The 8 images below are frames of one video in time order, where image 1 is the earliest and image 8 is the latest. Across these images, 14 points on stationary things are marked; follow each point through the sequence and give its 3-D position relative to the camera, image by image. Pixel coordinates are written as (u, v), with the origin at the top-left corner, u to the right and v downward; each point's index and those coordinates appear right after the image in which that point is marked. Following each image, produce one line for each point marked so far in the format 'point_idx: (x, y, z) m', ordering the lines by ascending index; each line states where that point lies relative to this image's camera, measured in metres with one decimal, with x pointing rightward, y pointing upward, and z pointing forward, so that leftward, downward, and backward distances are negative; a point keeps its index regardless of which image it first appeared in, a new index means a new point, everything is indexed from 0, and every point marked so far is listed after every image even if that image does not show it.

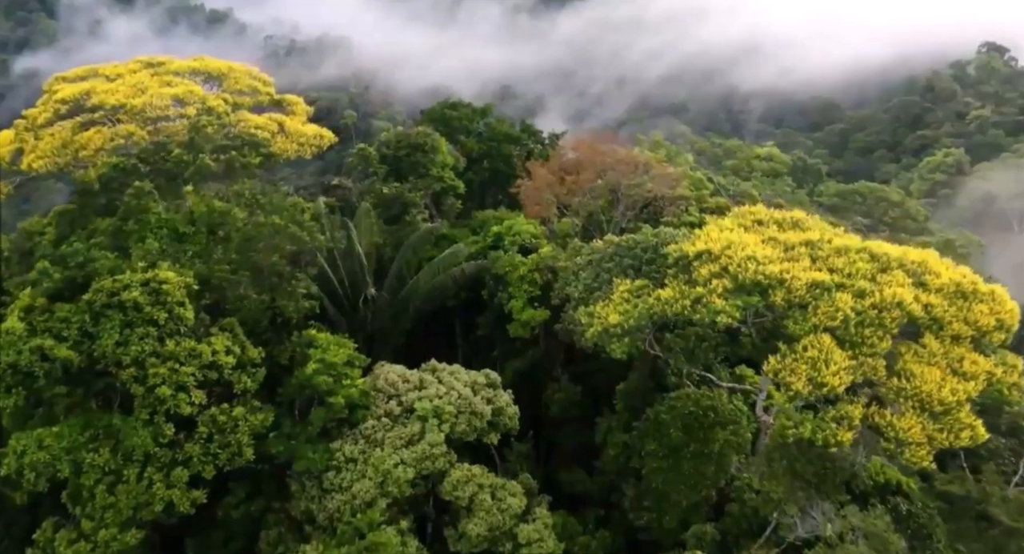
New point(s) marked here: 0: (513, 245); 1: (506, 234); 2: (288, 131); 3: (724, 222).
0: (0.0, +0.8, +19.0) m
1: (-0.1, +1.1, +19.3) m
2: (-5.0, +3.3, +17.6) m
3: (+3.8, +1.0, +14.0) m
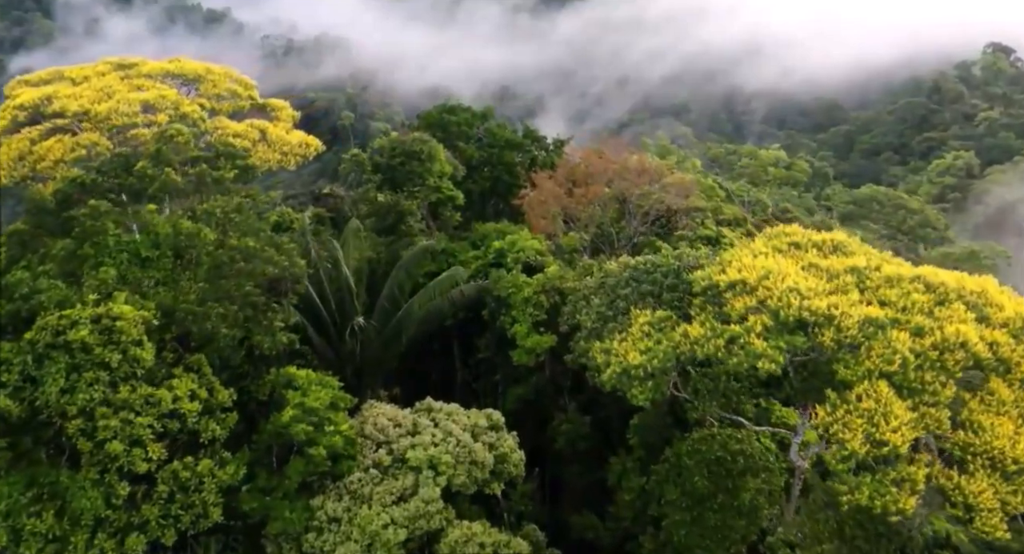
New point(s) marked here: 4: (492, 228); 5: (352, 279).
0: (+0.1, +0.3, +17.5) m
1: (-0.1, +0.6, +17.8) m
2: (-5.0, +2.8, +16.1) m
3: (+3.9, +0.5, +12.5) m
4: (-0.5, +1.2, +19.8) m
5: (-3.0, 0.0, +14.7) m
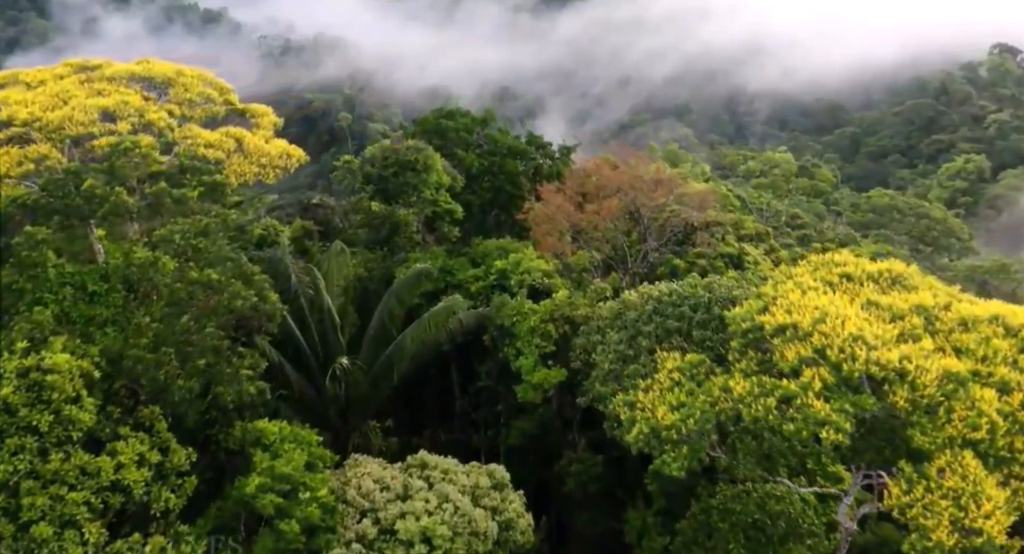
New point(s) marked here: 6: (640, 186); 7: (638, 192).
0: (+0.2, -0.2, +15.8) m
1: (0.0, +0.1, +16.1) m
2: (-4.9, +2.3, +14.4) m
3: (+4.0, 0.0, +10.8) m
4: (-0.4, +0.7, +18.2) m
5: (-2.9, -0.5, +13.0) m
6: (+3.0, +2.1, +17.9) m
7: (+3.0, +1.9, +17.8) m
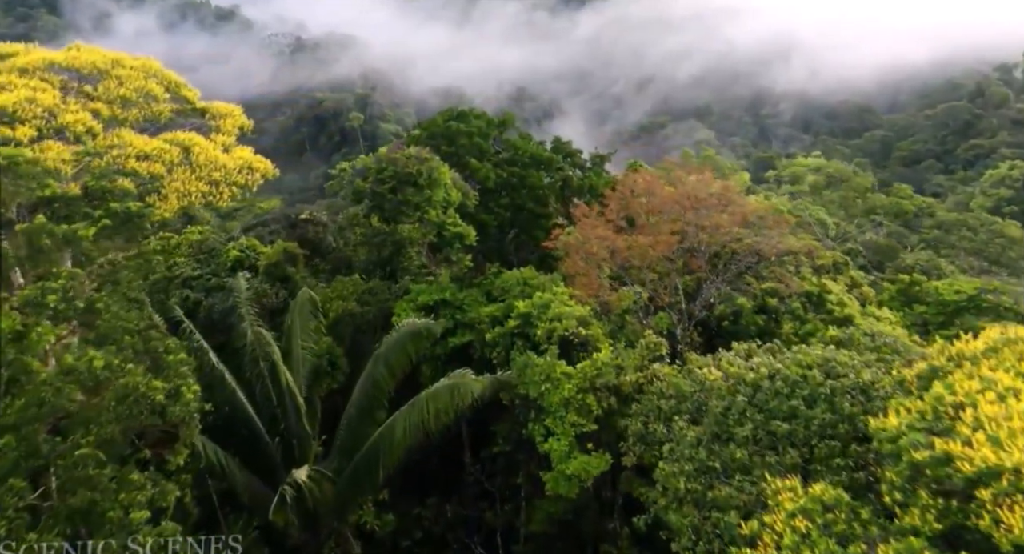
0: (+0.6, -0.9, +12.4) m
1: (+0.5, -0.6, +12.7) m
2: (-4.5, +1.6, +11.1) m
3: (+4.3, -0.8, +7.3) m
4: (+0.1, 0.0, +14.8) m
5: (-2.6, -1.3, +9.7) m
6: (+3.5, +1.3, +14.4) m
7: (+3.4, +1.1, +14.3) m
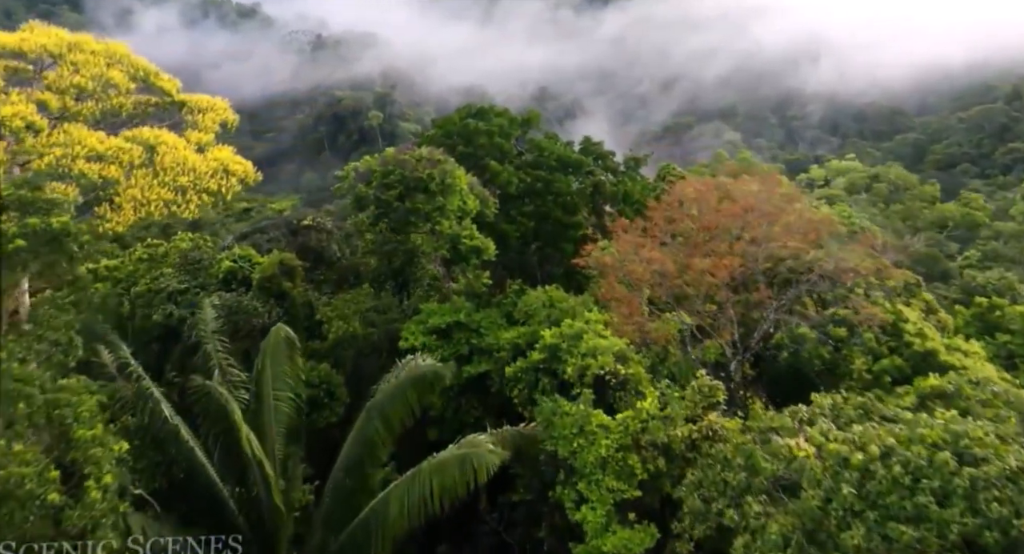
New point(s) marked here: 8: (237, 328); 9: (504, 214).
0: (+0.9, -1.3, +10.5) m
1: (+0.8, -1.0, +10.7) m
2: (-4.1, +1.3, +9.3) m
3: (+4.5, -1.2, +5.3) m
4: (+0.5, -0.4, +12.8) m
5: (-2.3, -1.6, +7.8) m
6: (+3.9, +0.9, +12.4) m
7: (+3.8, +0.8, +12.3) m
8: (-4.9, -1.0, +13.9) m
9: (-0.1, +1.2, +15.3) m
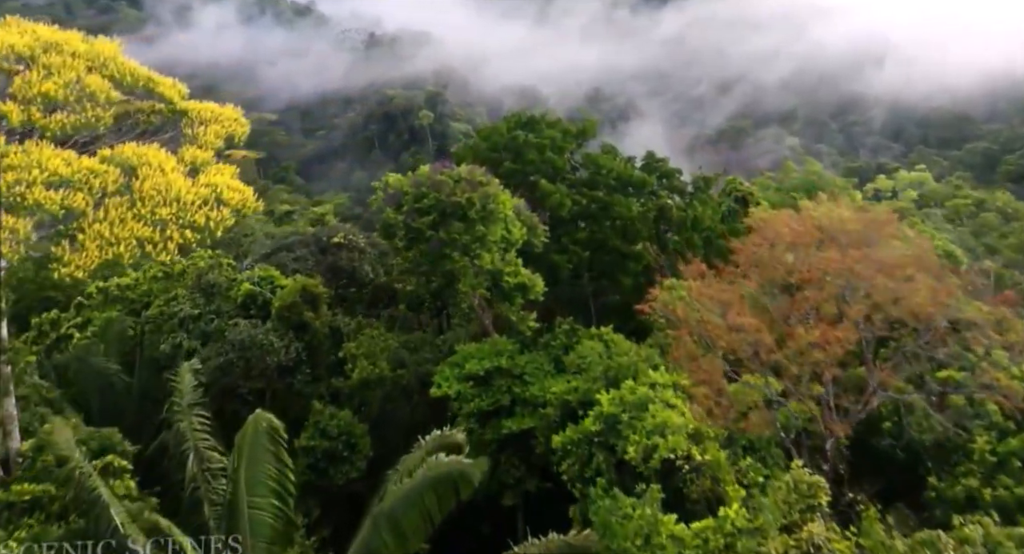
0: (+1.4, -1.9, +8.5) m
1: (+1.4, -1.6, +8.8) m
2: (-3.6, +0.8, +7.6) m
3: (+4.7, -1.9, +3.1) m
4: (+1.1, -1.0, +10.9) m
5: (-2.0, -2.1, +6.1) m
6: (+4.6, +0.2, +10.3) m
7: (+4.5, 0.0, +10.2) m
8: (-4.1, -1.4, +12.3) m
9: (+0.7, +0.6, +13.5) m
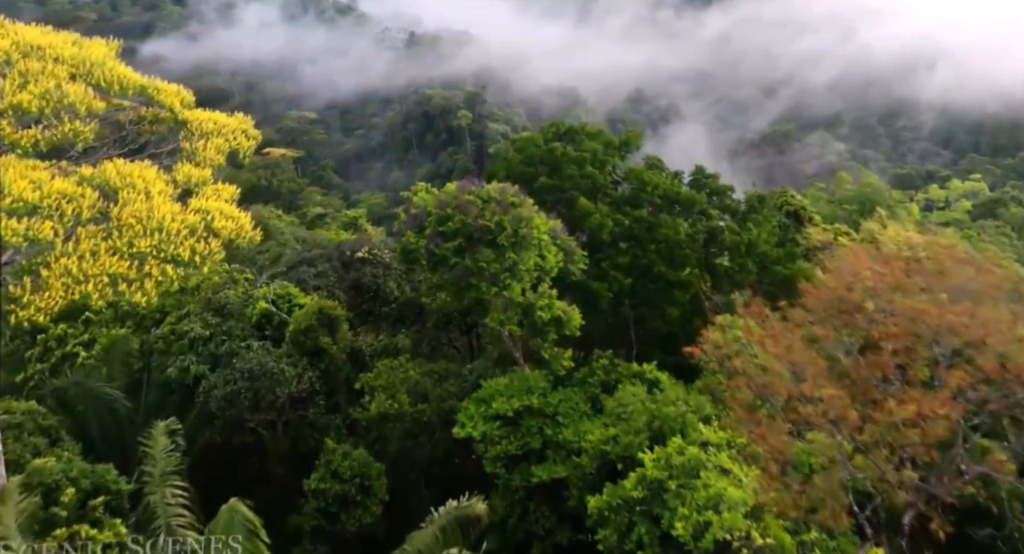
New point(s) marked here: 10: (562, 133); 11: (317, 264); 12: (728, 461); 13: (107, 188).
0: (+1.7, -2.4, +7.3) m
1: (+1.6, -2.1, +7.6) m
2: (-3.3, +0.5, +6.7) m
3: (+4.7, -2.4, +1.8) m
4: (+1.5, -1.4, +9.7) m
5: (-1.8, -2.5, +5.0) m
6: (+5.0, -0.3, +8.9) m
7: (+4.9, -0.5, +8.8) m
8: (-3.7, -1.8, +11.4) m
9: (+1.3, +0.2, +12.3) m
10: (+0.9, +2.6, +13.8) m
11: (-3.9, +0.2, +15.7) m
12: (+2.2, -1.8, +7.9) m
13: (-3.5, +0.8, +6.7) m
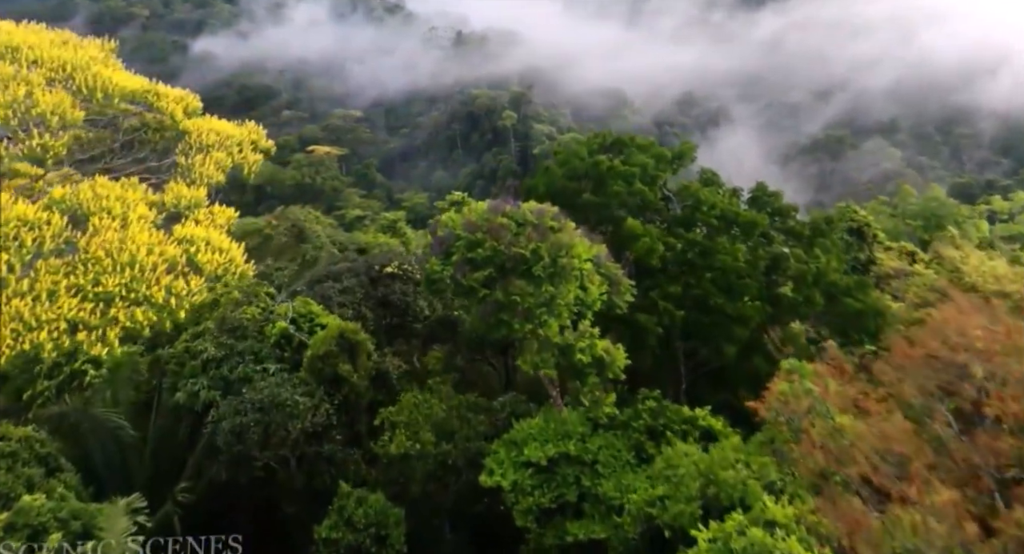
0: (+1.9, -2.8, +6.1) m
1: (+1.9, -2.5, +6.4) m
2: (-3.0, +0.2, +5.7) m
3: (+4.6, -2.9, +0.4) m
4: (+1.9, -1.9, +8.5) m
5: (-1.7, -2.8, +4.0) m
6: (+5.3, -0.8, +7.5) m
7: (+5.2, -1.0, +7.4) m
8: (-3.2, -2.0, +10.4) m
9: (+1.8, -0.3, +11.1) m
10: (+1.6, +2.1, +12.6) m
11: (-3.2, 0.0, +14.7) m
12: (+2.5, -2.3, +6.6) m
13: (-3.2, +0.5, +5.7) m
